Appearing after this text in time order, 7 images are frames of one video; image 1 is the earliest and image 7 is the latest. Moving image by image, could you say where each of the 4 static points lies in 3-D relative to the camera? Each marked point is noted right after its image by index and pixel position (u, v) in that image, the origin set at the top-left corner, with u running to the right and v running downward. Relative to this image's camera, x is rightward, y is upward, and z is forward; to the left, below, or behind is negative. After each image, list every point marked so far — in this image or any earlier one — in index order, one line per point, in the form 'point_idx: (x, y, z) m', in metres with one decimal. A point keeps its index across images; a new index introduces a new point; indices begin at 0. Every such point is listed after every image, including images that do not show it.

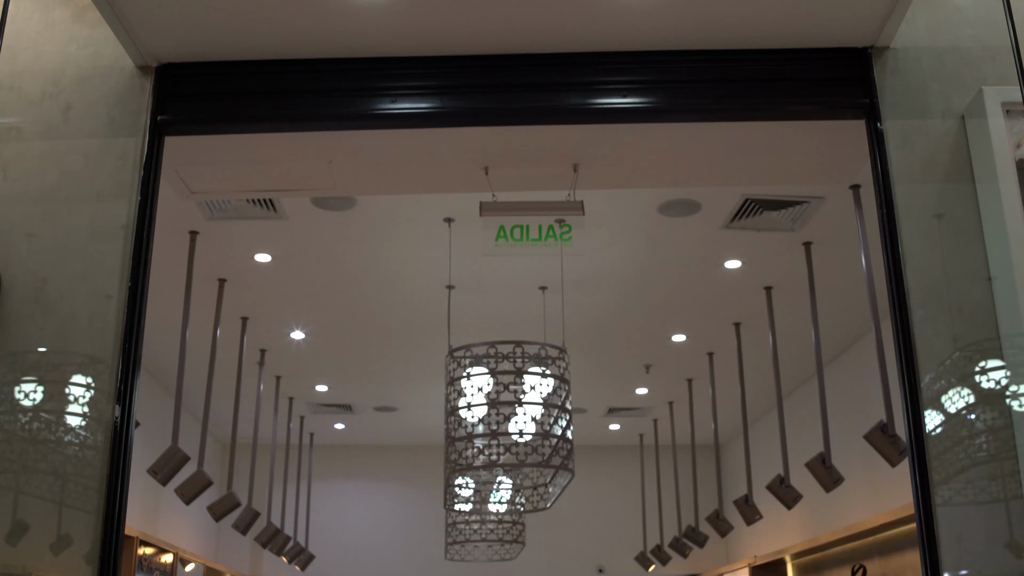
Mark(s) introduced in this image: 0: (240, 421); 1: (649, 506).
0: (-1.8, -0.9, +8.2) m
1: (+1.1, -1.7, +9.7) m
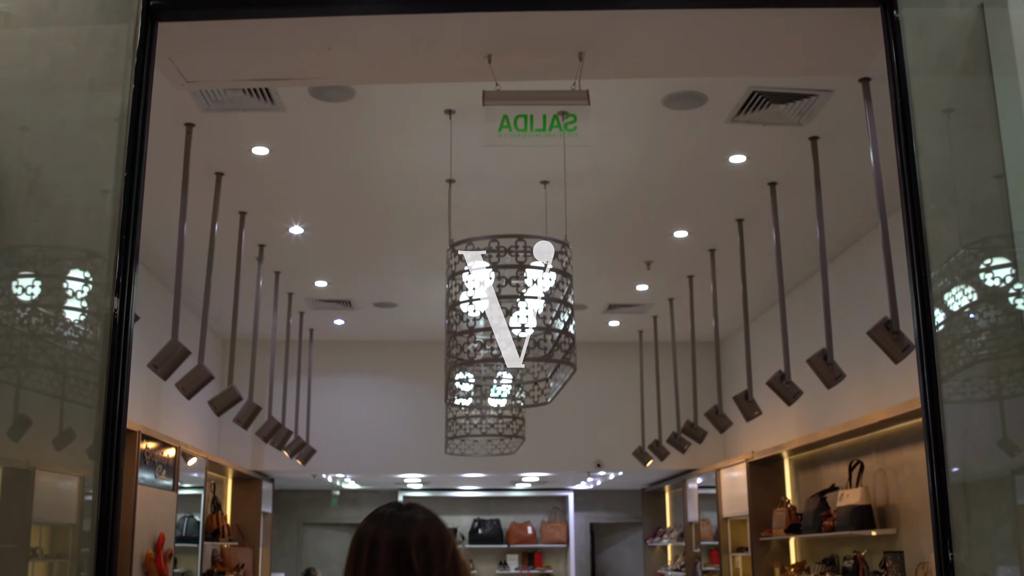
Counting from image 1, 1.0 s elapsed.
0: (-1.8, -0.2, +8.2) m
1: (+1.1, -0.9, +9.7) m
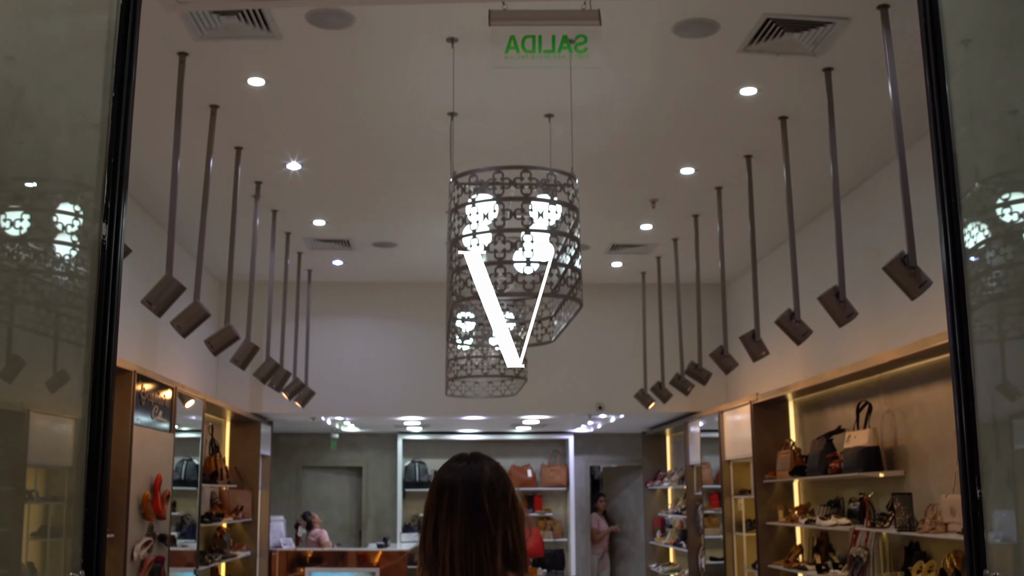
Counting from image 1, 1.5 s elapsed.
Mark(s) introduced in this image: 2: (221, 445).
0: (-1.8, +0.2, +8.1) m
1: (+1.1, -0.4, +9.6) m
2: (-2.2, -1.2, +9.3) m
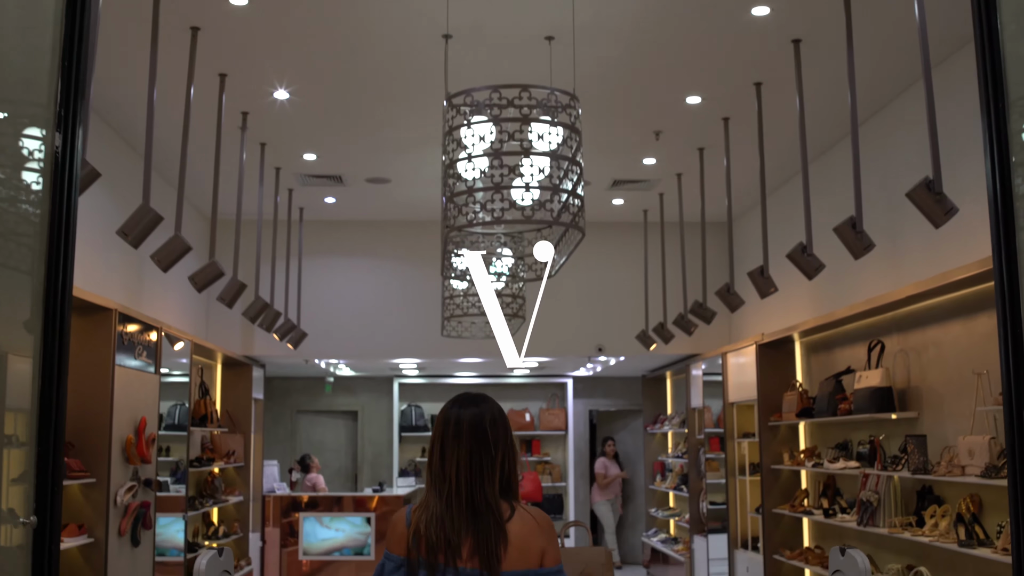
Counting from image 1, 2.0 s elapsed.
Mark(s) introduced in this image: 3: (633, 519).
0: (-1.8, +0.6, +7.8) m
1: (+1.1, 0.0, +9.4) m
2: (-2.2, -0.7, +9.1) m
3: (+1.2, -2.3, +12.3) m
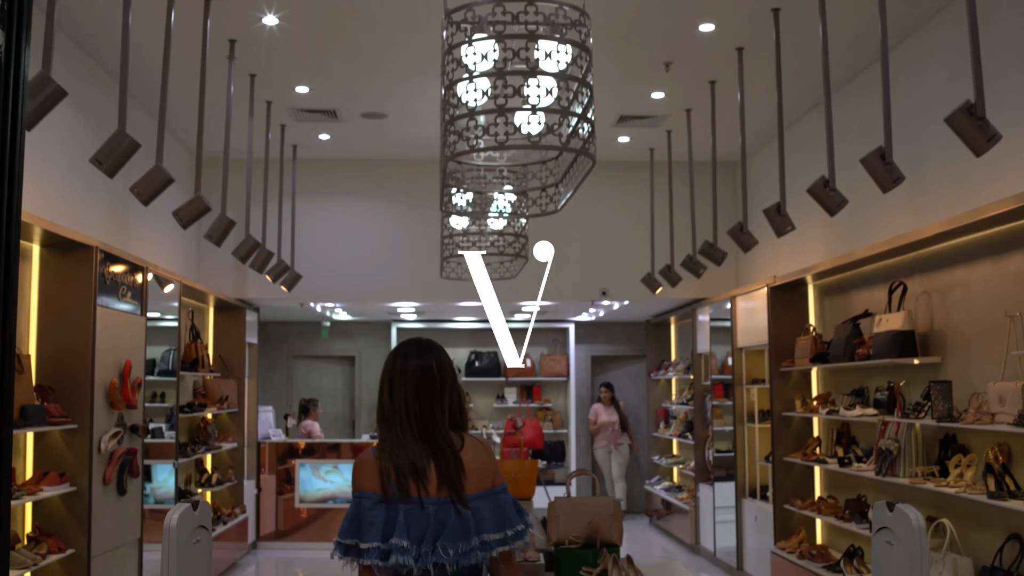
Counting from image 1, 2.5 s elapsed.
0: (-1.8, +1.0, +7.5) m
1: (+1.1, +0.4, +9.1) m
2: (-2.2, -0.3, +8.8) m
3: (+1.2, -1.7, +12.1) m
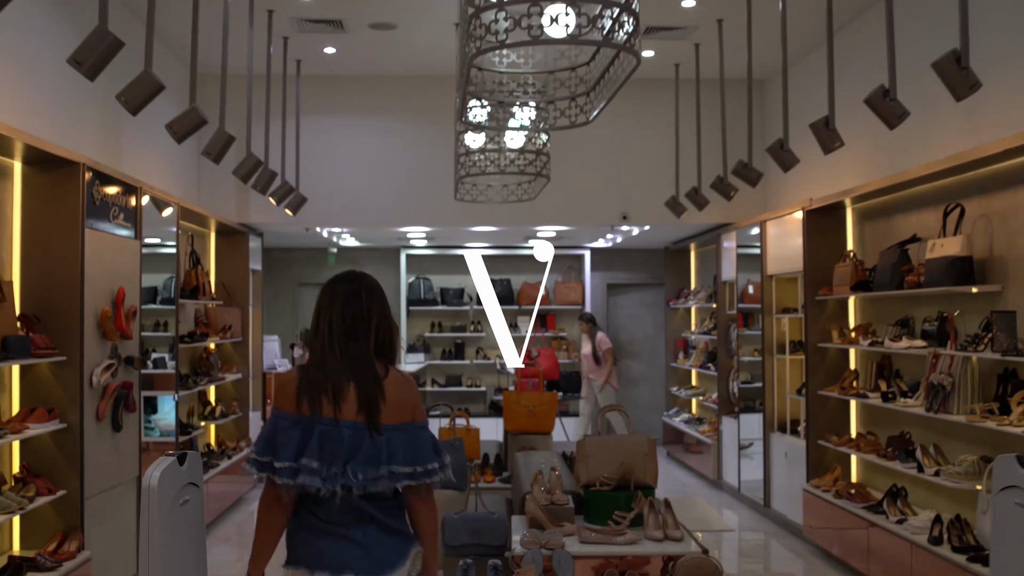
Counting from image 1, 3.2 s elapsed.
0: (-1.7, +1.4, +7.0) m
1: (+1.2, +1.0, +8.6) m
2: (-2.1, +0.2, +8.4) m
3: (+1.3, -1.0, +11.7) m
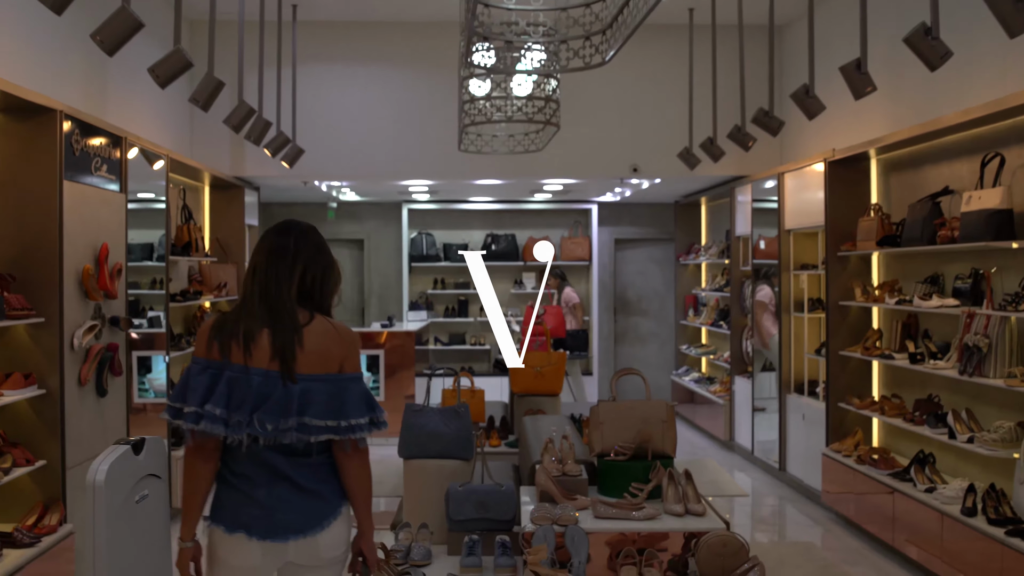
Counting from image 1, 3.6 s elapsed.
0: (-1.7, +1.6, +6.6) m
1: (+1.2, +1.3, +8.3) m
2: (-2.0, +0.5, +8.1) m
3: (+1.4, -0.6, +11.4) m
